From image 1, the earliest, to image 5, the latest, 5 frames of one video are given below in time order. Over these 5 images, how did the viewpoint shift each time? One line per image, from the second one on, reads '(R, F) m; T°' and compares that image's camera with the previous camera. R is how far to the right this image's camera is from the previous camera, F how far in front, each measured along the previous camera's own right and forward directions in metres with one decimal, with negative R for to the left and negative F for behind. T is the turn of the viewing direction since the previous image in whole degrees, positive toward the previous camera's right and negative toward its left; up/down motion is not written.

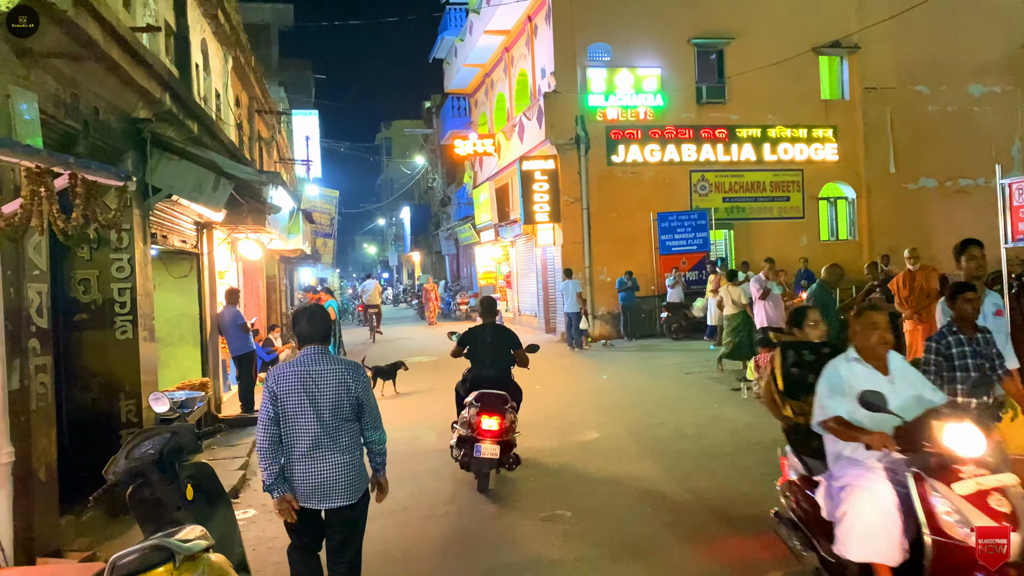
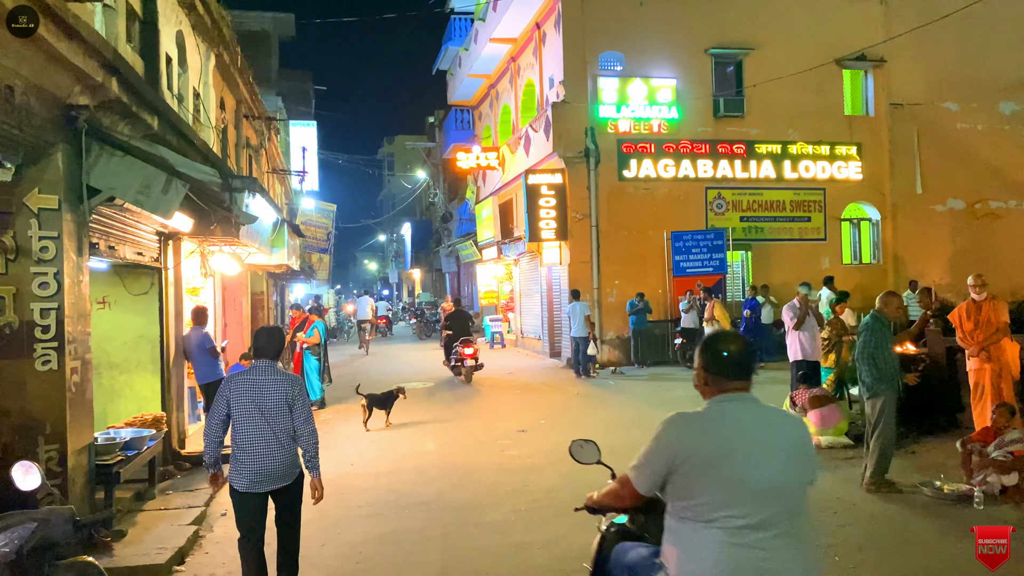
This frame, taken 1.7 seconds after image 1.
(0.0, +1.0) m; 0°
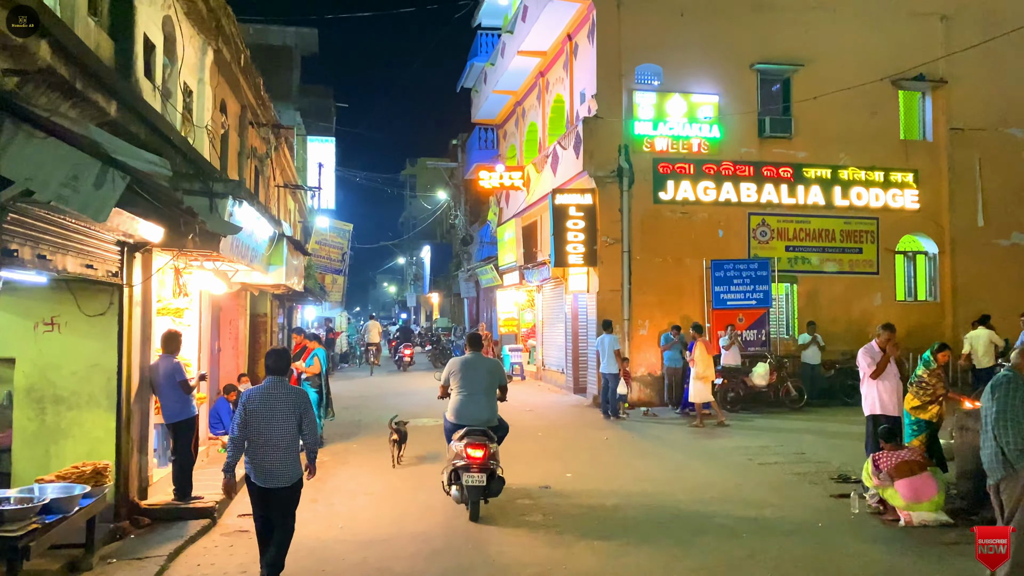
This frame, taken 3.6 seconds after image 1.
(-0.1, +1.3) m; -2°
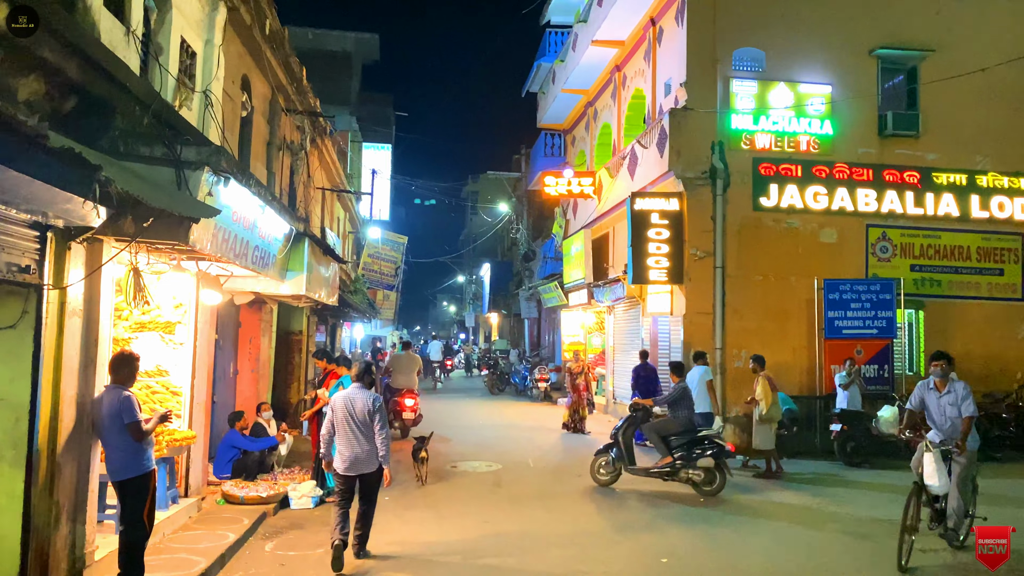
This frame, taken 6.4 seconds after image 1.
(-0.2, +2.1) m; -5°
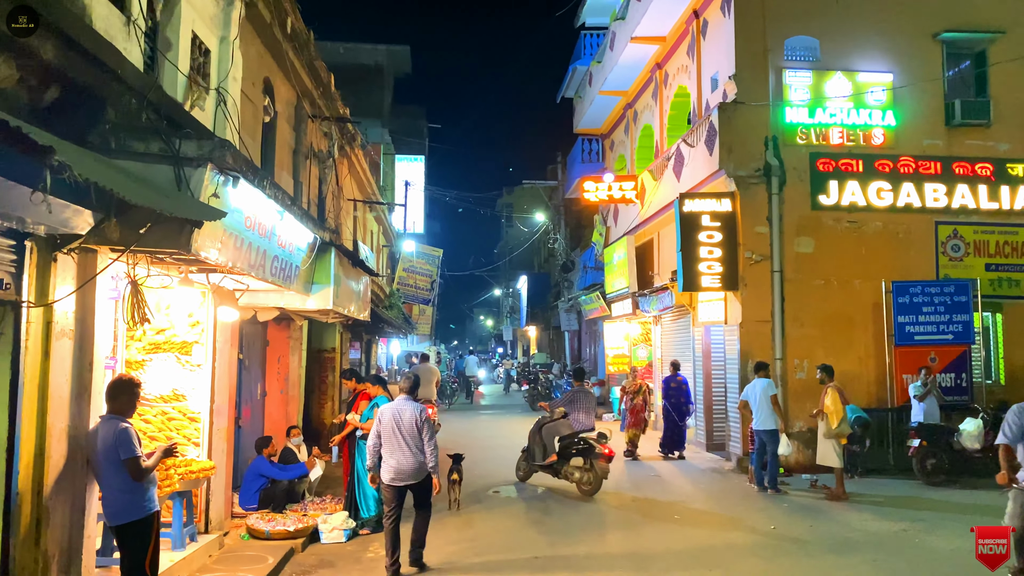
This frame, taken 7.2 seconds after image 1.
(-0.1, +0.7) m; -3°
